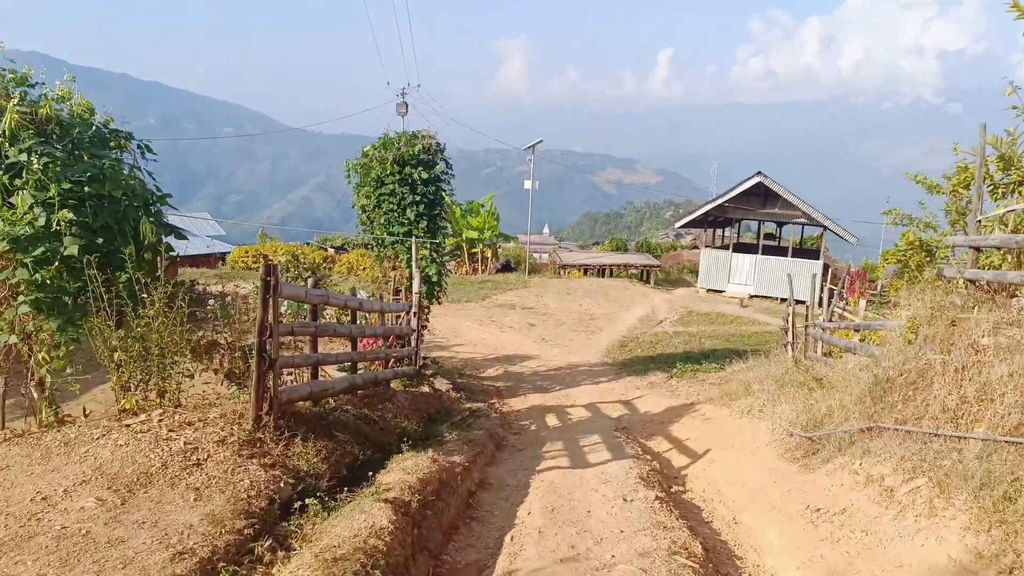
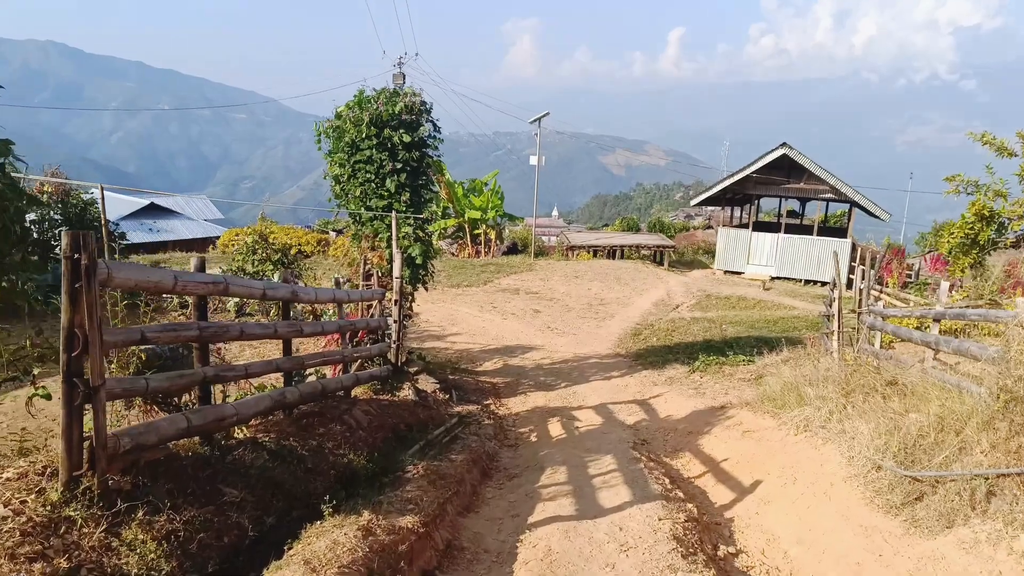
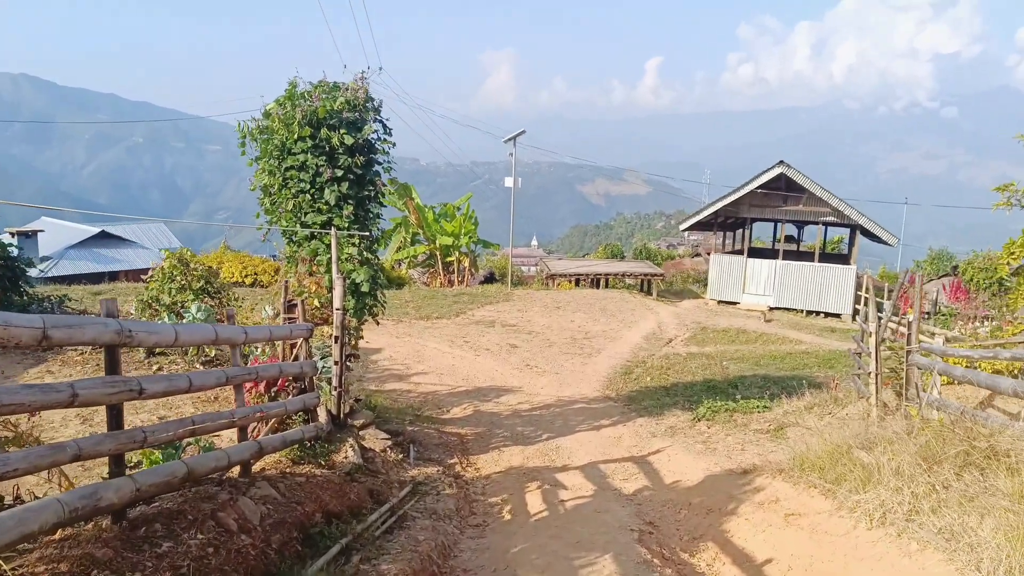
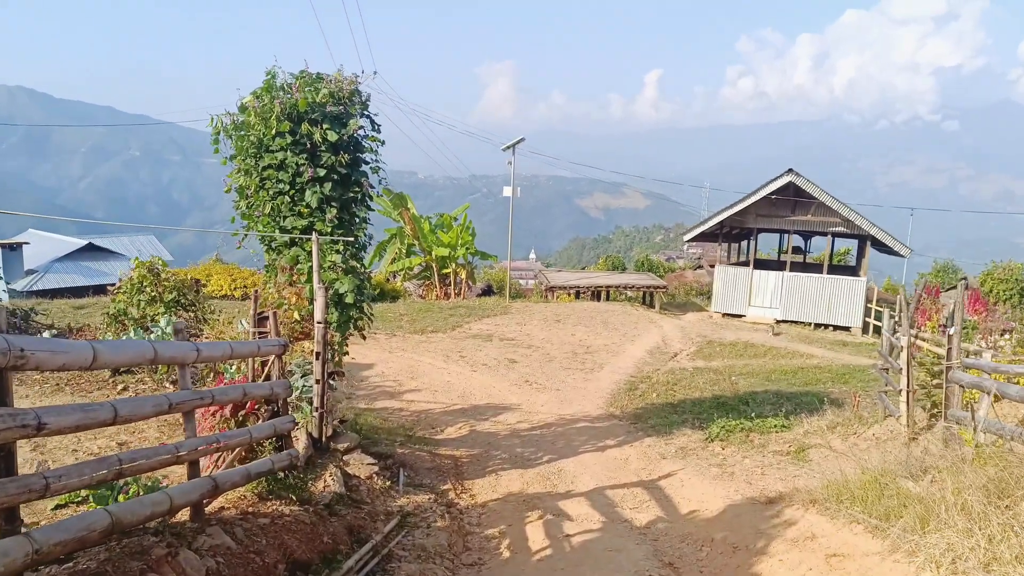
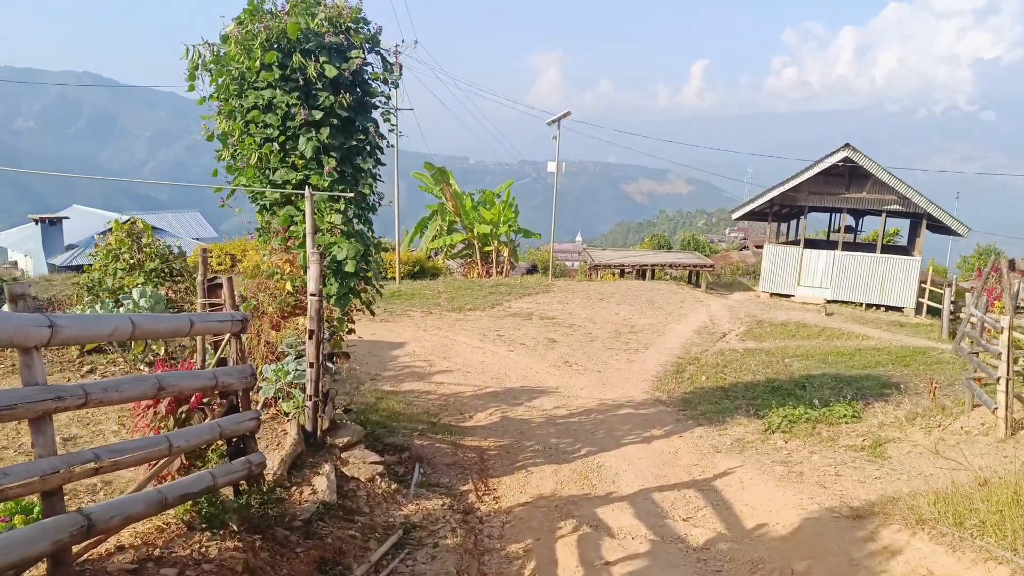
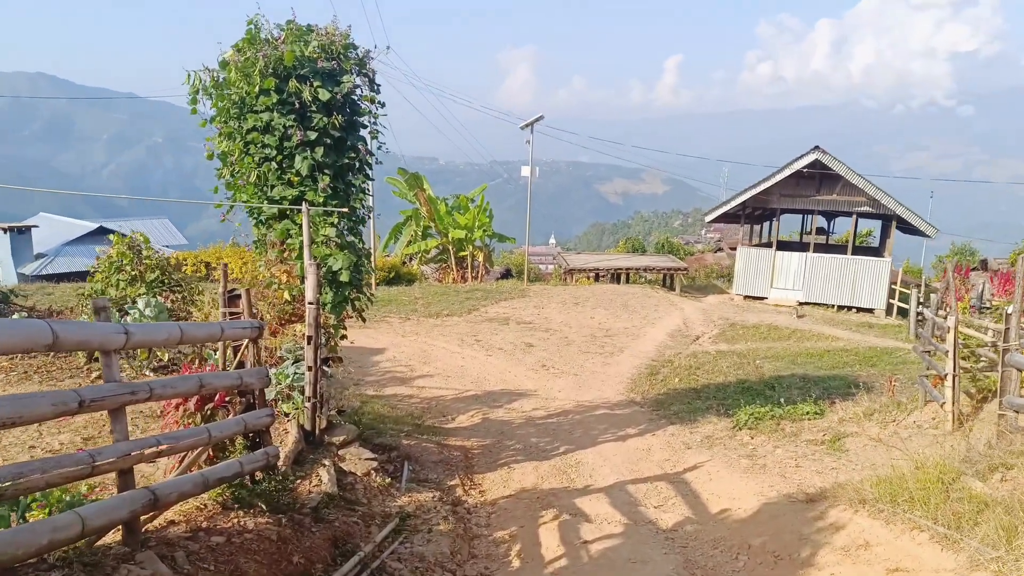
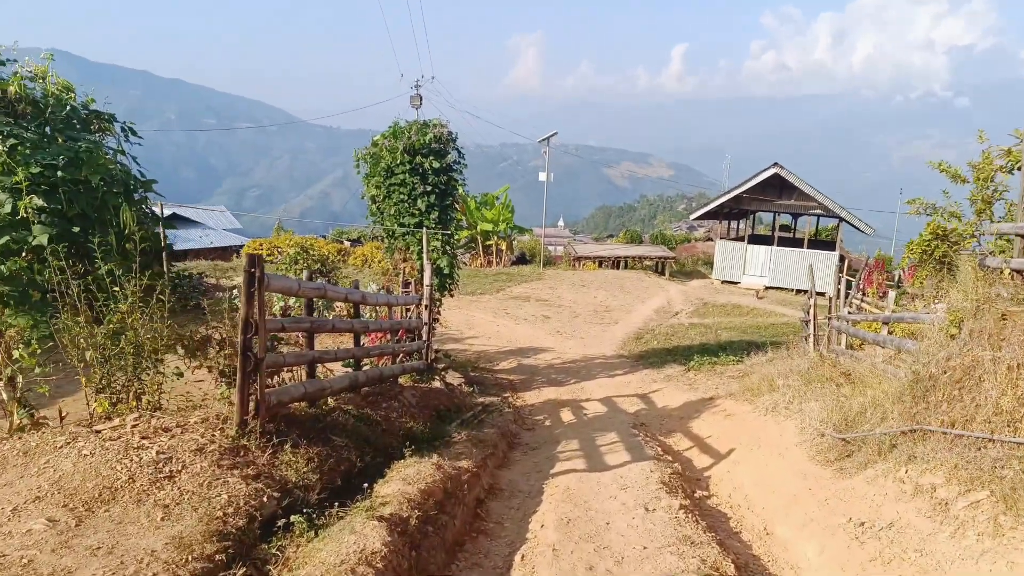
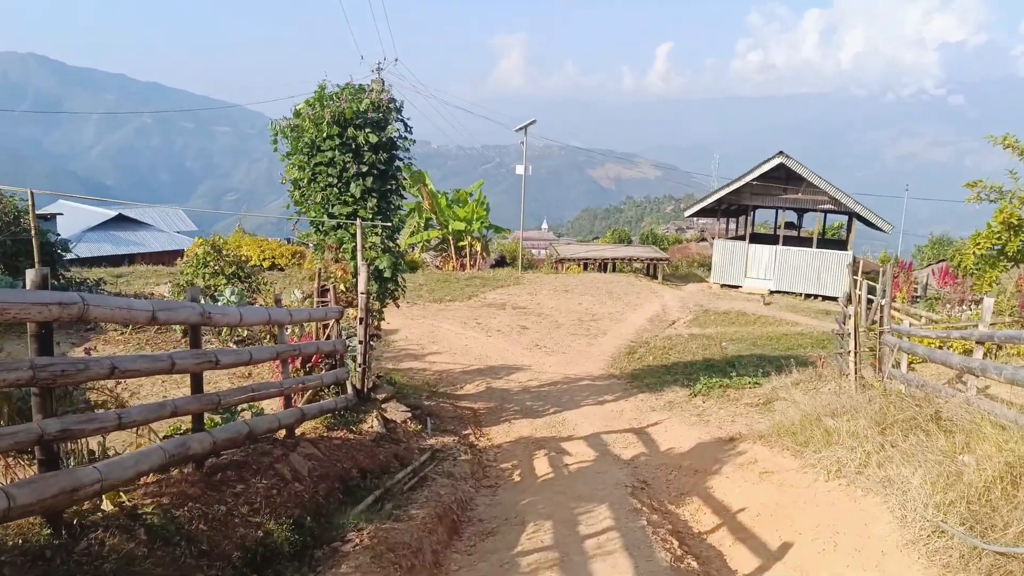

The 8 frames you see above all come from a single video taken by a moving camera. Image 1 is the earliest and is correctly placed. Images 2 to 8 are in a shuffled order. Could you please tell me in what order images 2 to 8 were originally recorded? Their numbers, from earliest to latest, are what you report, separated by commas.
7, 2, 8, 3, 4, 6, 5
